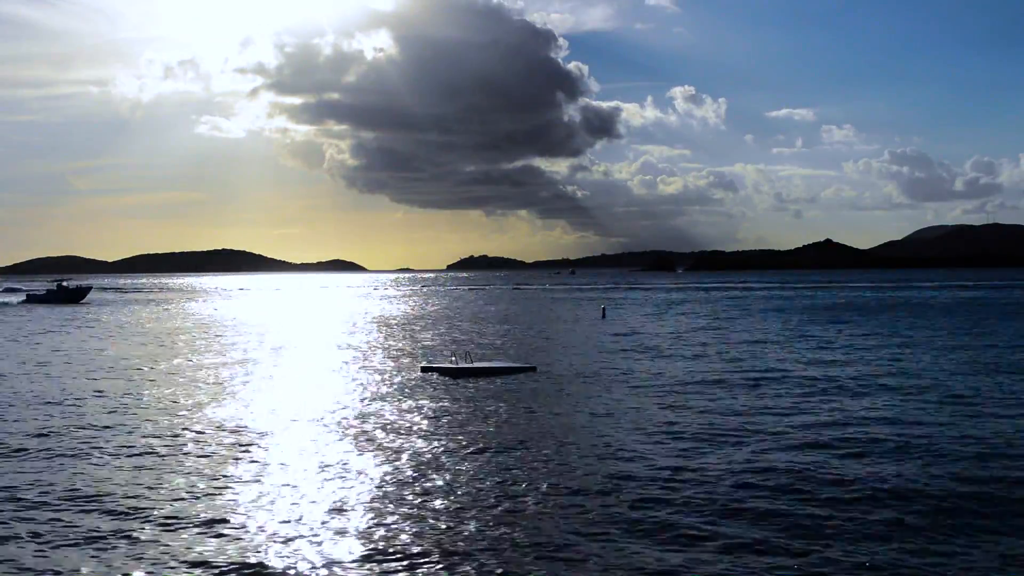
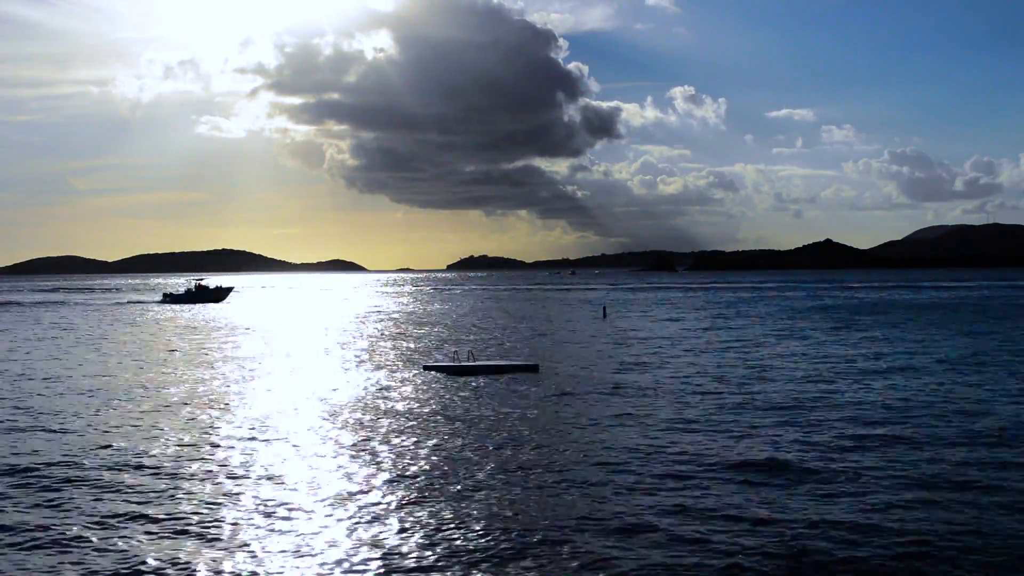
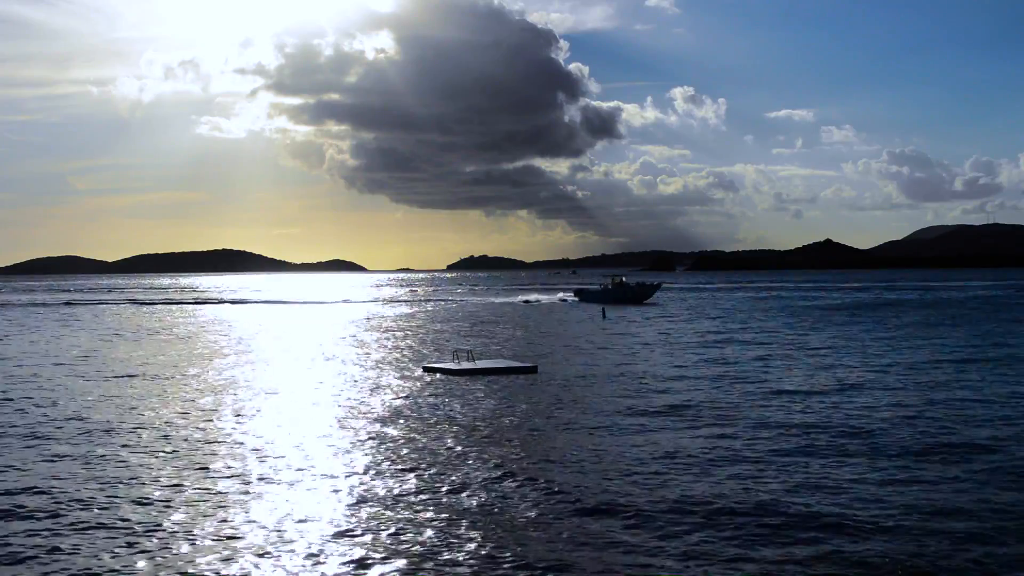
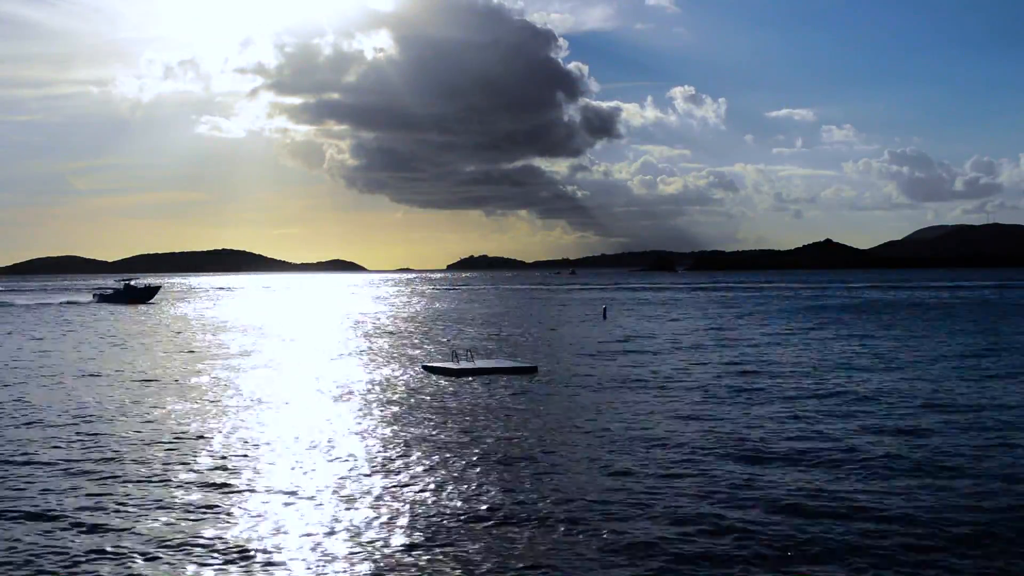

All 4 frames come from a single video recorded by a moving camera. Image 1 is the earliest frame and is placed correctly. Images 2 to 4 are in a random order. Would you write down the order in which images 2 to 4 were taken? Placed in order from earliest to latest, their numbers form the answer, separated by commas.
4, 2, 3
